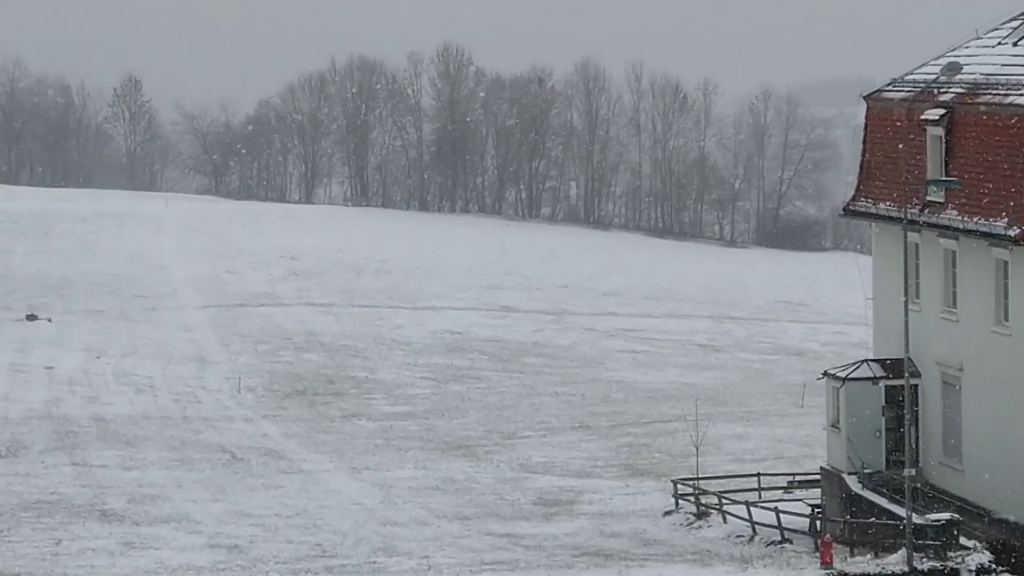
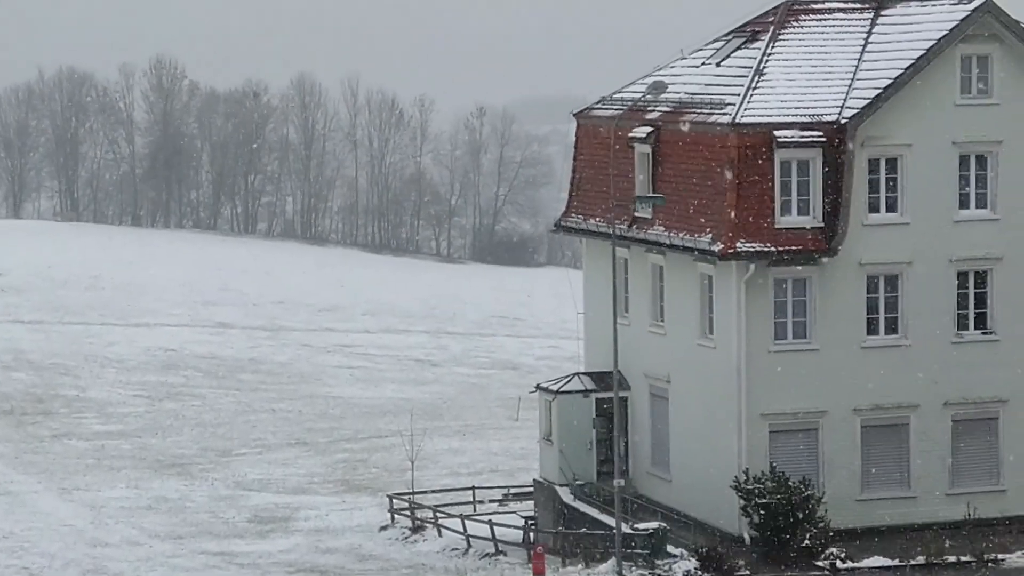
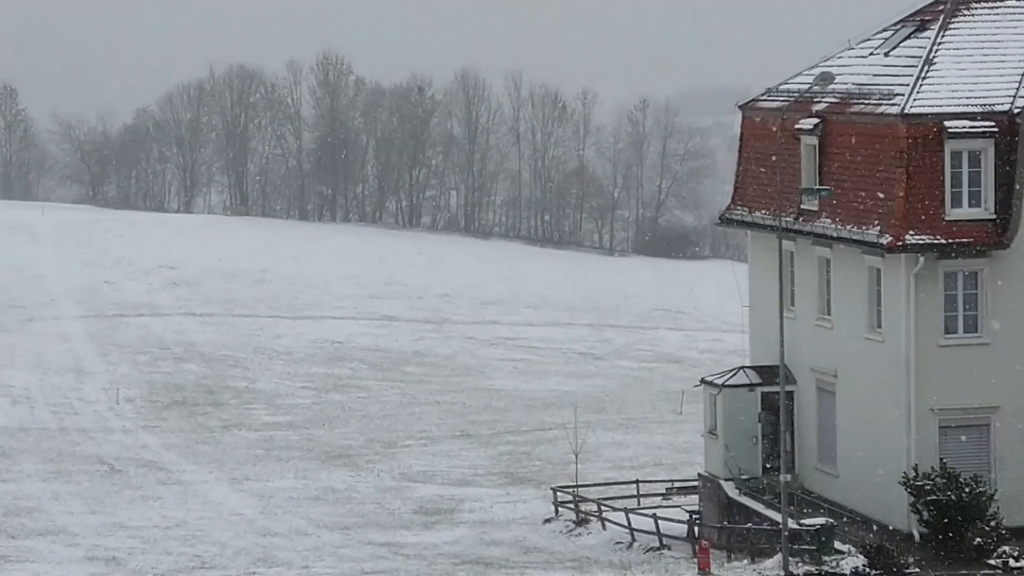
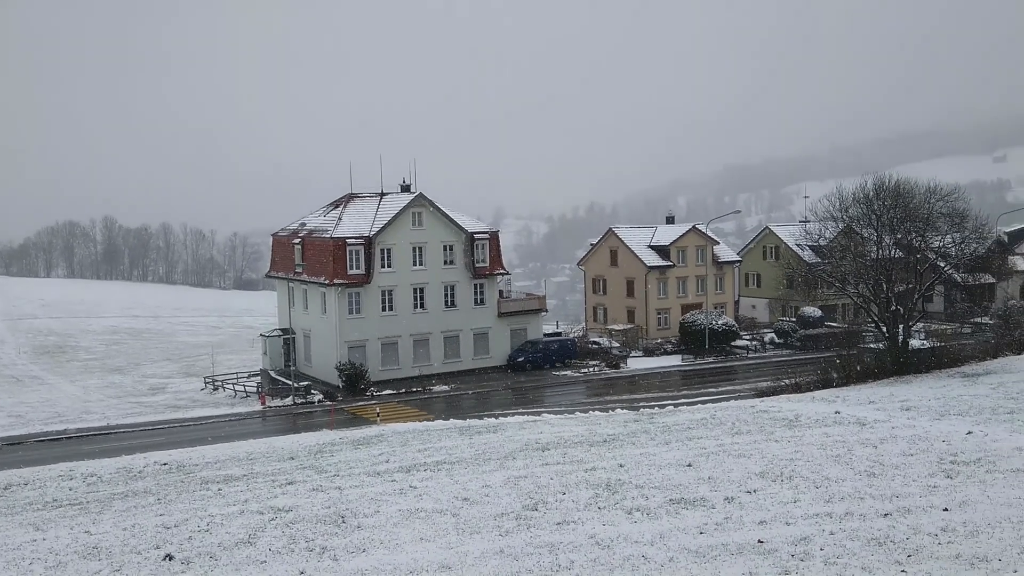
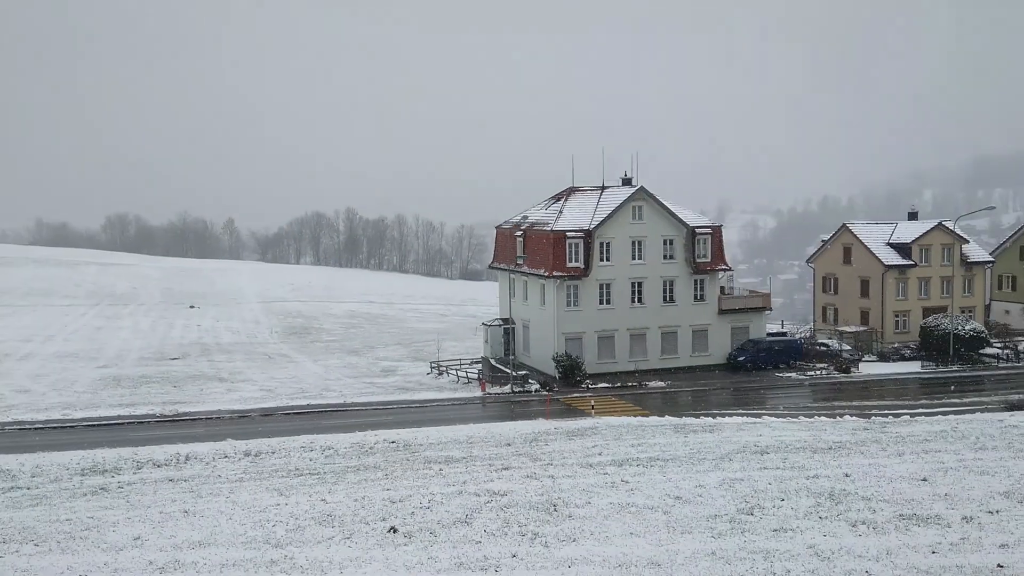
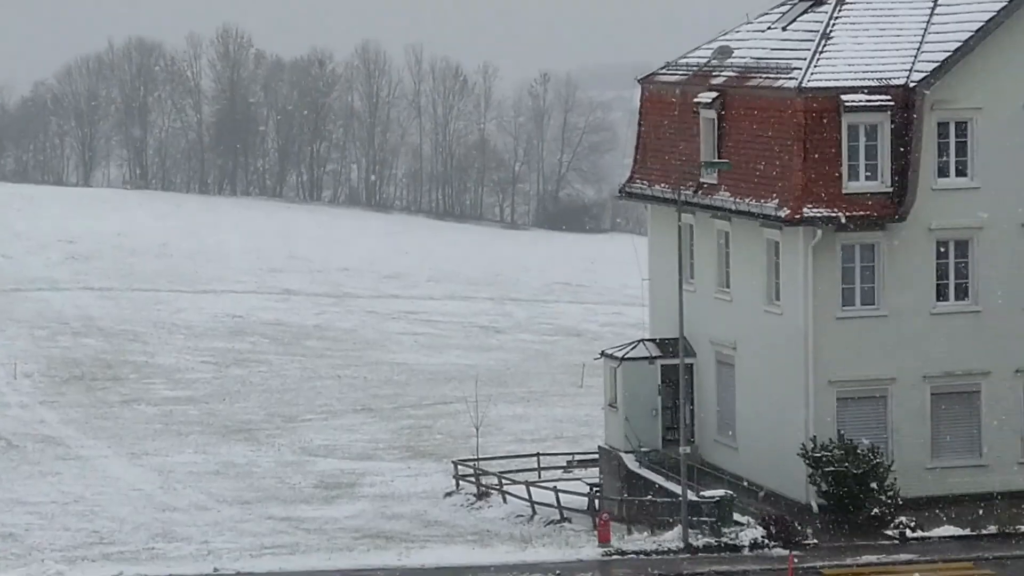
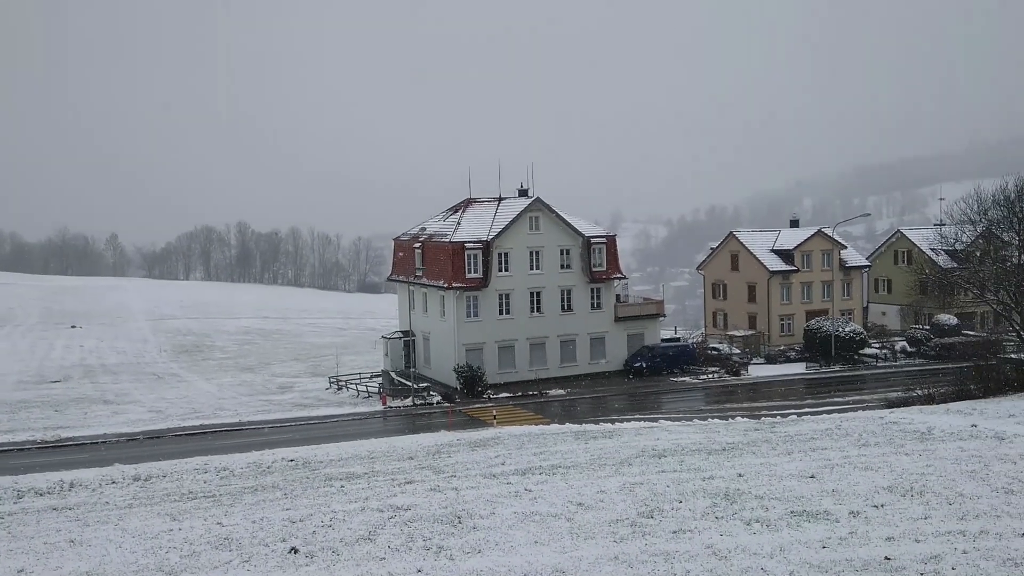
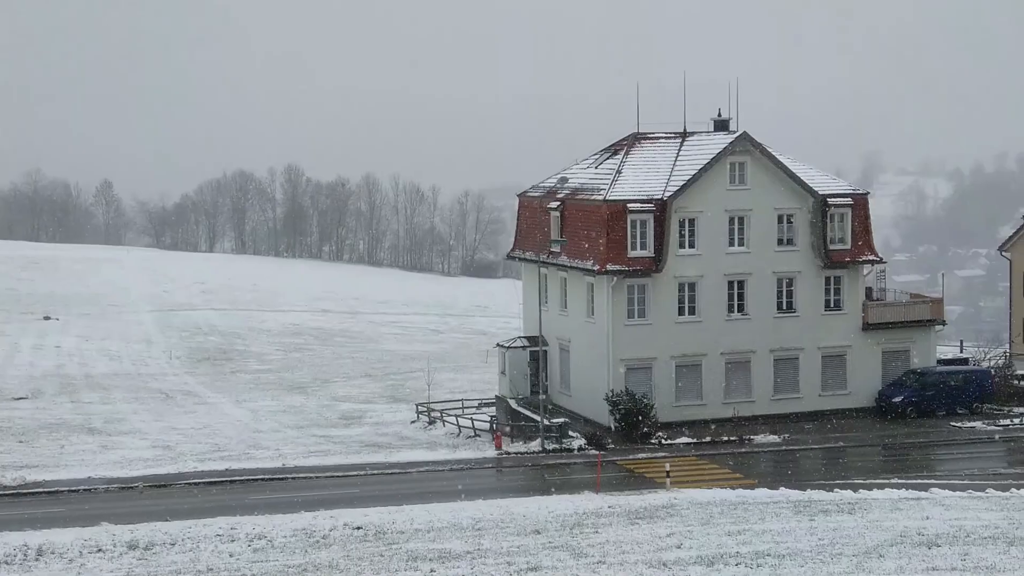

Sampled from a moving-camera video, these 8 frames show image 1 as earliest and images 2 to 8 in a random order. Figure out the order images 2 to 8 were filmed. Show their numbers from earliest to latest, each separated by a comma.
3, 6, 2, 8, 5, 7, 4
